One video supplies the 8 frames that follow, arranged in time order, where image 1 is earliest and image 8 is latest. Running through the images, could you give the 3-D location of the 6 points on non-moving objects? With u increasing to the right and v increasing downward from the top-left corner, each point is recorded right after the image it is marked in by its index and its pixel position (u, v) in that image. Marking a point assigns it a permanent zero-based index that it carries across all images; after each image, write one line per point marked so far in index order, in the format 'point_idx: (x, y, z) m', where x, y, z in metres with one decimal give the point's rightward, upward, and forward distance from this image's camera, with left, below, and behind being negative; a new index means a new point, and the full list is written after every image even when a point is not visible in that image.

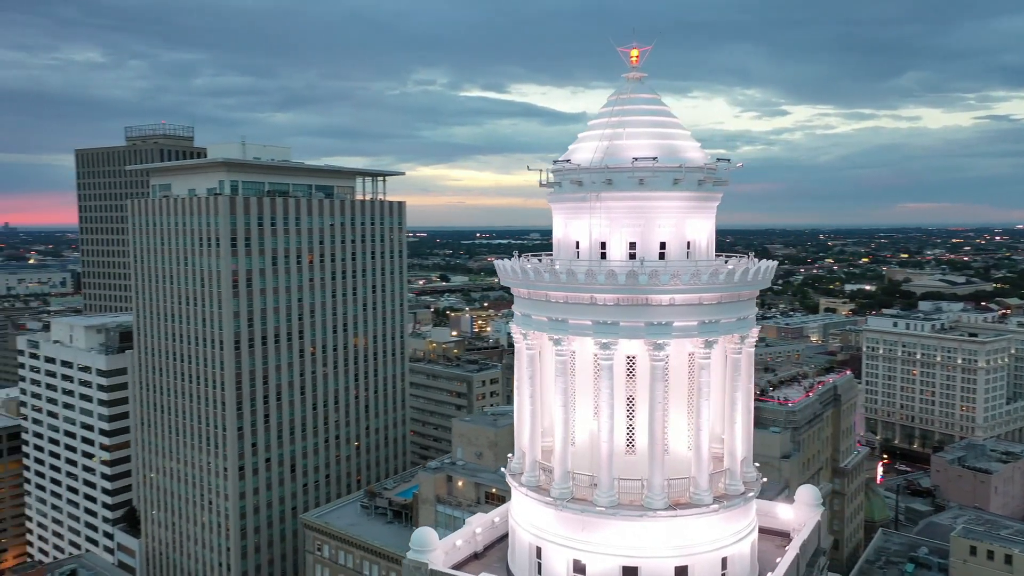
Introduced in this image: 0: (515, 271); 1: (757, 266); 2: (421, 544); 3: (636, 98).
0: (+0.2, +0.4, +17.5) m
1: (+5.4, +0.5, +17.6) m
2: (-2.1, -5.8, +18.1) m
3: (+2.8, +4.3, +18.3) m
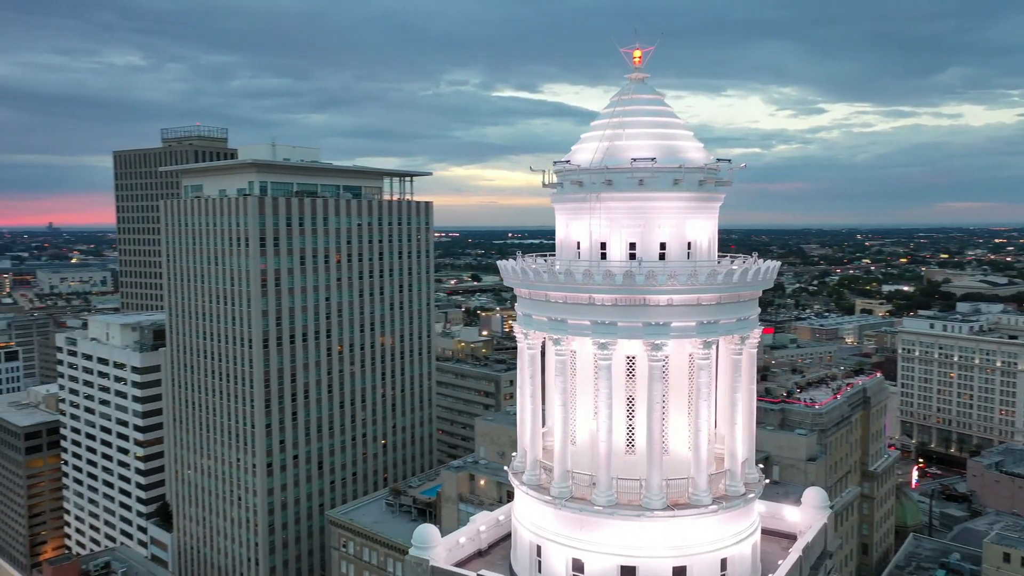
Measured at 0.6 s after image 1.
0: (+0.2, +0.4, +17.6) m
1: (+5.5, +0.5, +17.5) m
2: (-2.1, -5.8, +18.4) m
3: (+2.8, +4.3, +18.3) m
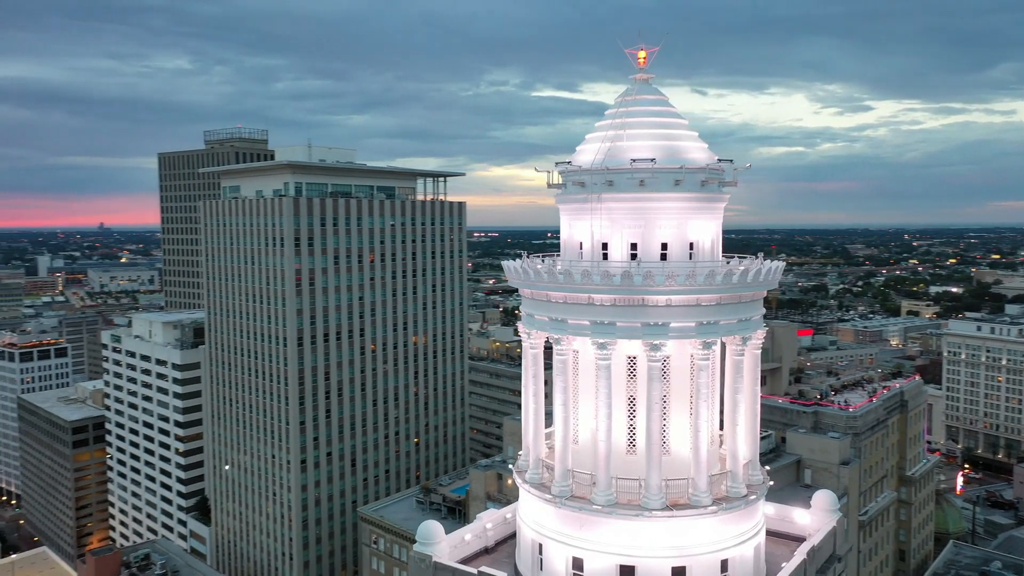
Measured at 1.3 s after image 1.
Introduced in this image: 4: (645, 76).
0: (+0.2, +0.4, +17.8) m
1: (+5.5, +0.5, +17.4) m
2: (-2.0, -5.8, +18.6) m
3: (+2.9, +4.3, +18.4) m
4: (+3.1, +5.2, +19.6) m
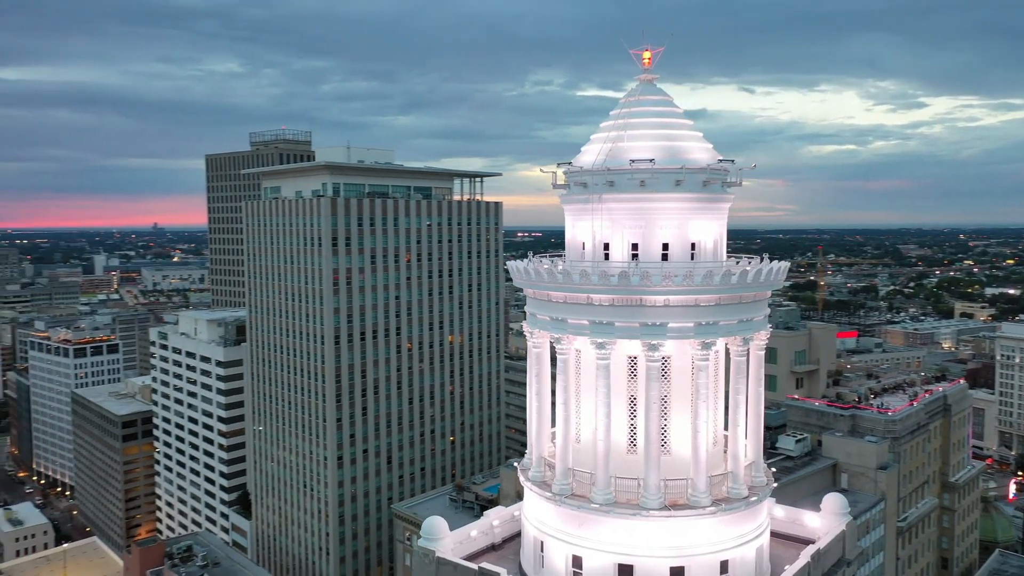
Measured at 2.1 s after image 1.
0: (+0.3, +0.4, +18.0) m
1: (+5.5, +0.5, +17.3) m
2: (-1.9, -5.8, +18.9) m
3: (+3.1, +4.3, +18.4) m
4: (+3.3, +5.2, +19.7) m
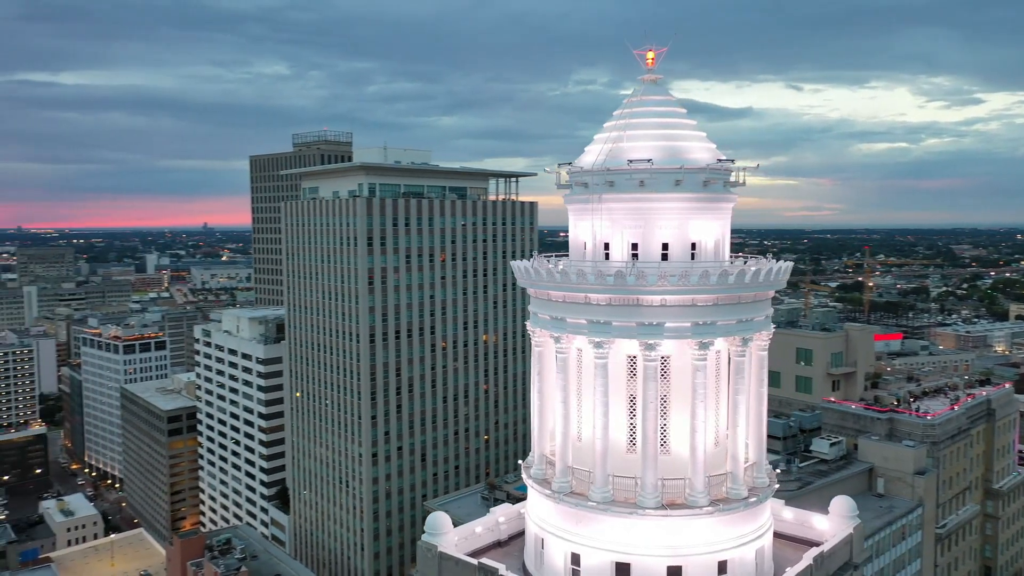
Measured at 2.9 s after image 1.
0: (+0.3, +0.4, +18.2) m
1: (+5.5, +0.5, +17.2) m
2: (-1.9, -5.8, +19.2) m
3: (+3.1, +4.3, +18.4) m
4: (+3.5, +5.2, +19.7) m
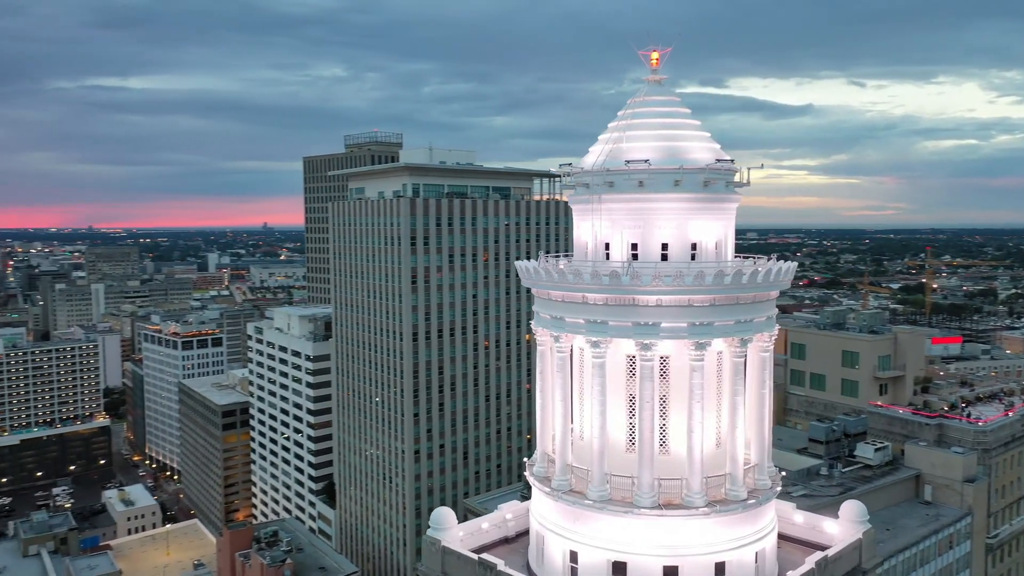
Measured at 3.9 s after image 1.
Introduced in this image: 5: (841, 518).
0: (+0.4, +0.4, +18.4) m
1: (+5.5, +0.5, +17.1) m
2: (-1.8, -5.7, +19.6) m
3: (+3.2, +4.3, +18.4) m
4: (+3.6, +5.2, +19.7) m
5: (+8.1, -5.7, +19.9) m
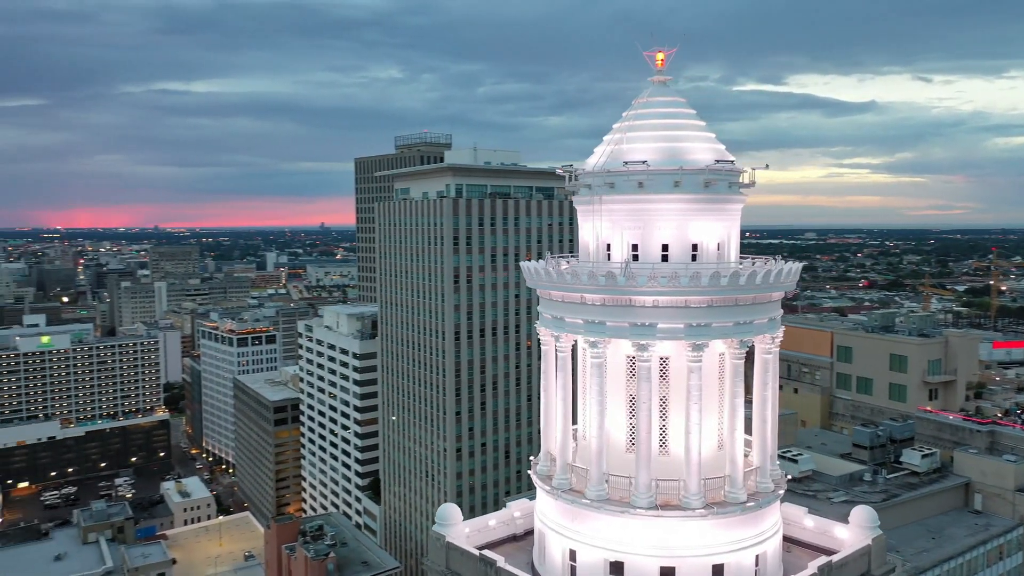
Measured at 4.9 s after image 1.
0: (+0.5, +0.4, +18.6) m
1: (+5.5, +0.4, +16.9) m
2: (-1.6, -5.7, +19.9) m
3: (+3.3, +4.3, +18.4) m
4: (+3.8, +5.2, +19.6) m
5: (+8.3, -5.7, +19.5) m
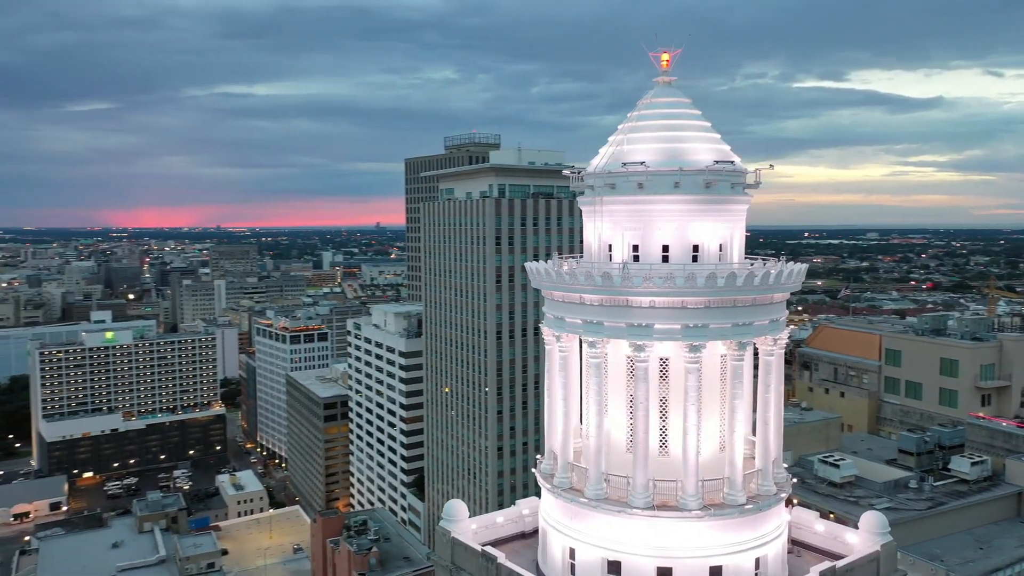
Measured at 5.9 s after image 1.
0: (+0.6, +0.4, +18.7) m
1: (+5.5, +0.4, +16.8) m
2: (-1.5, -5.7, +20.2) m
3: (+3.4, +4.3, +18.4) m
4: (+4.0, +5.1, +19.6) m
5: (+8.4, -5.8, +19.2) m
